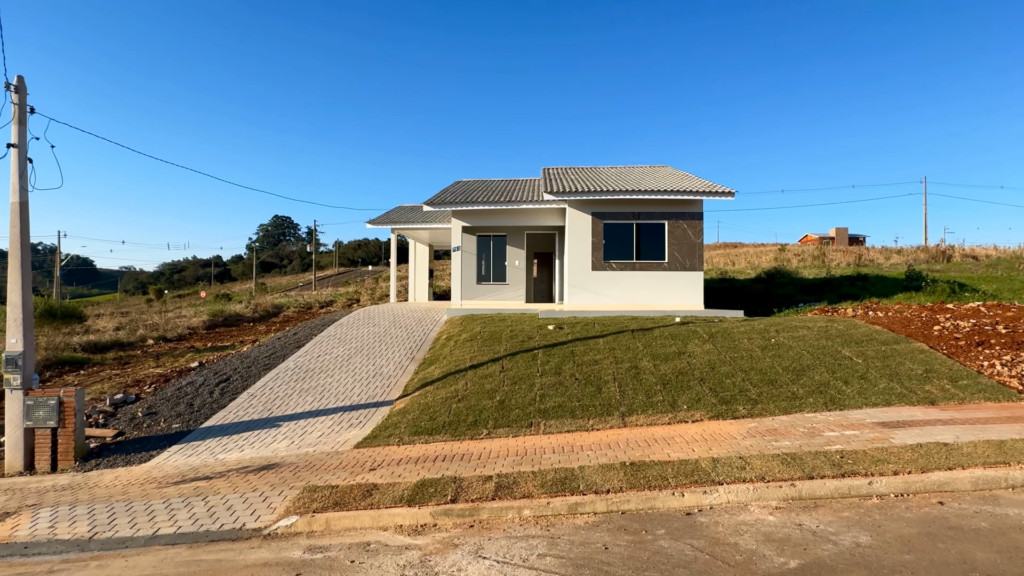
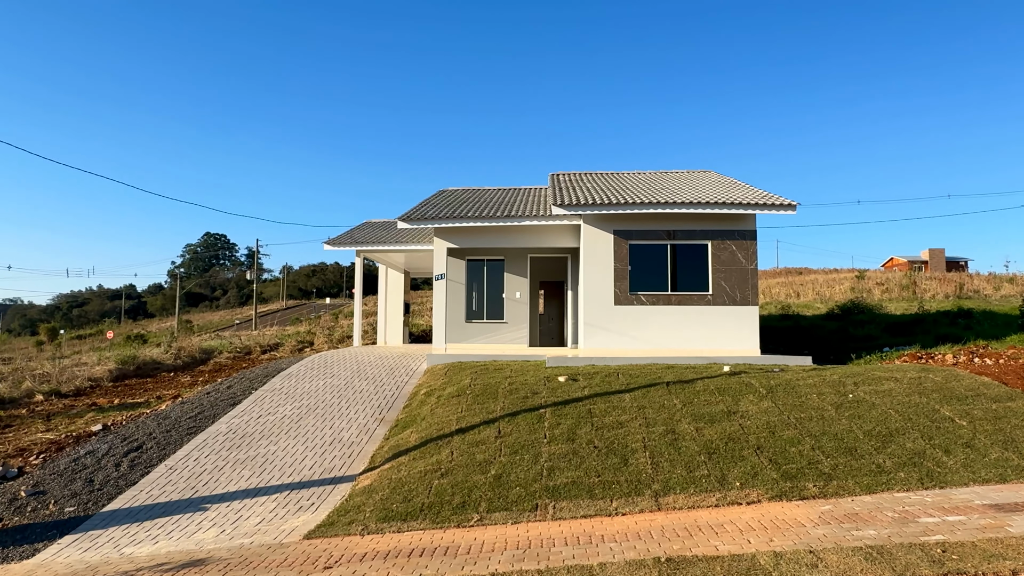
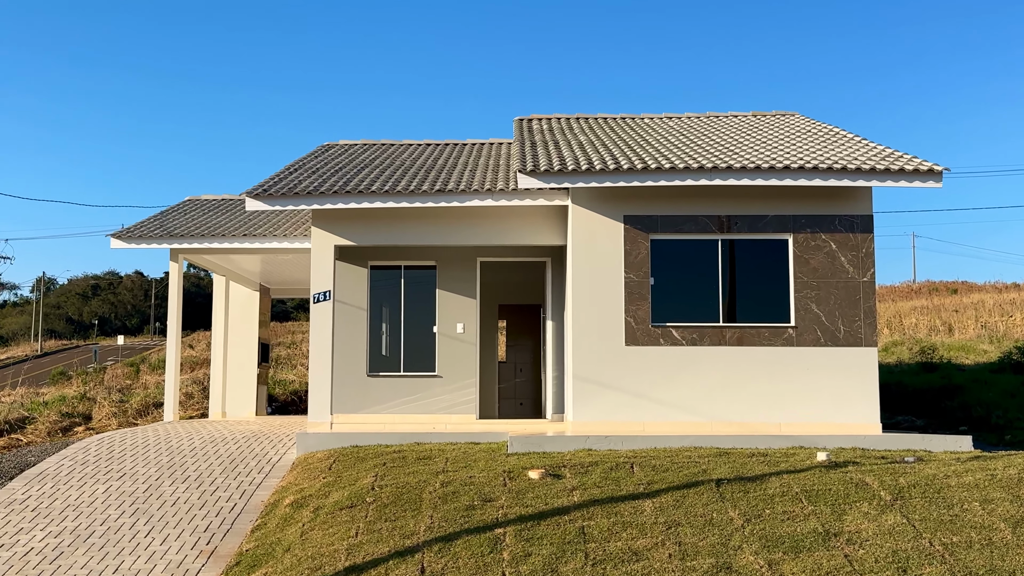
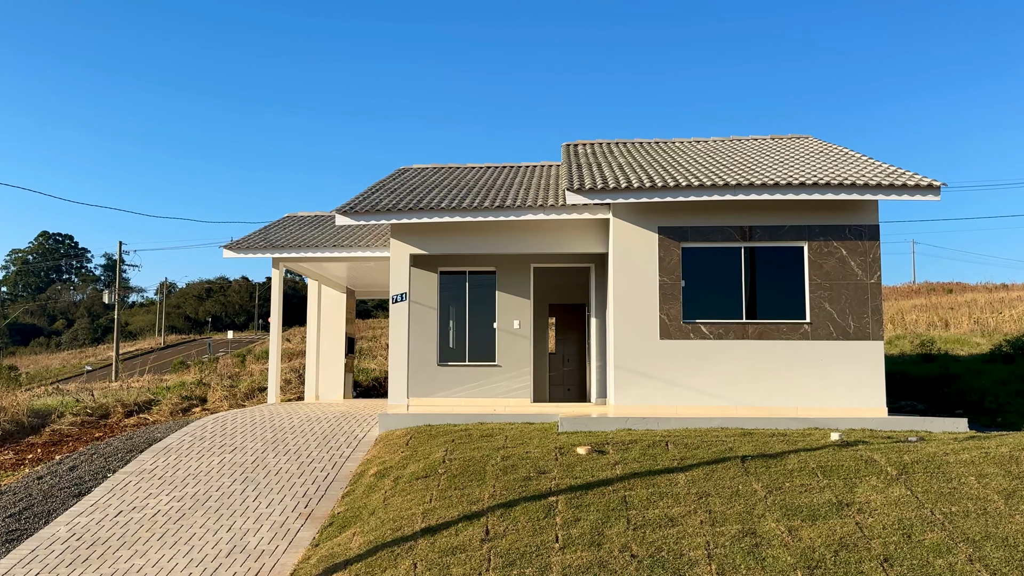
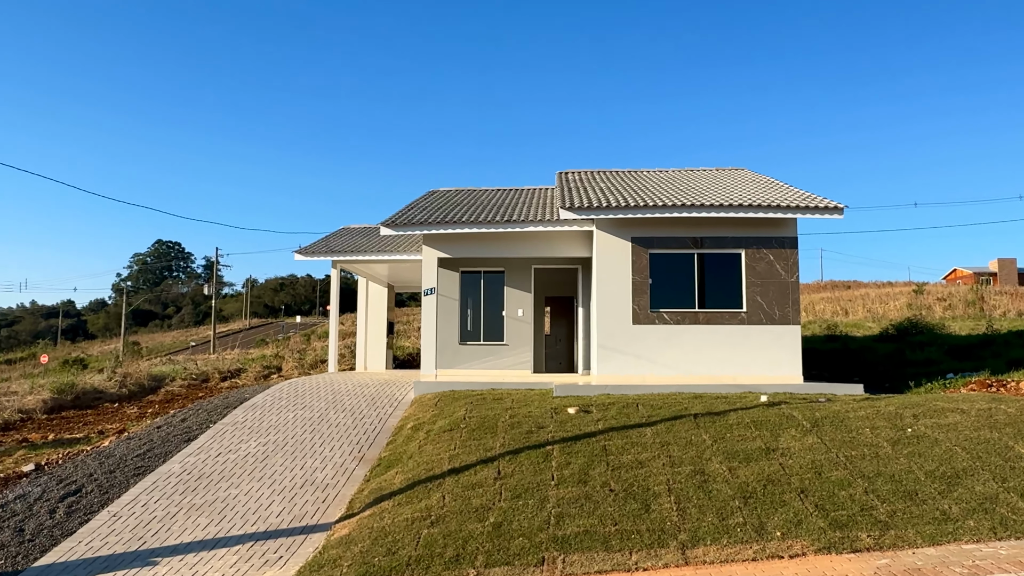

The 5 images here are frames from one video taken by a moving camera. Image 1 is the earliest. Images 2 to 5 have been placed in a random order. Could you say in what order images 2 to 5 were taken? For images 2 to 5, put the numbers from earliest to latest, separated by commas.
2, 5, 4, 3
